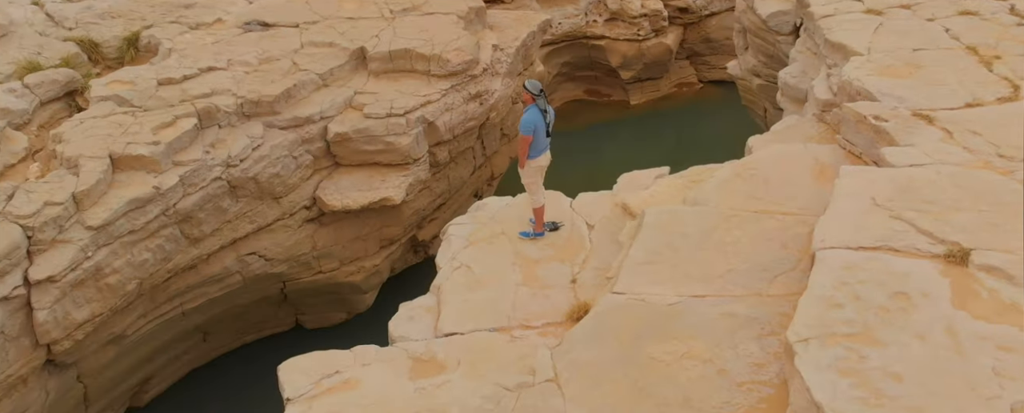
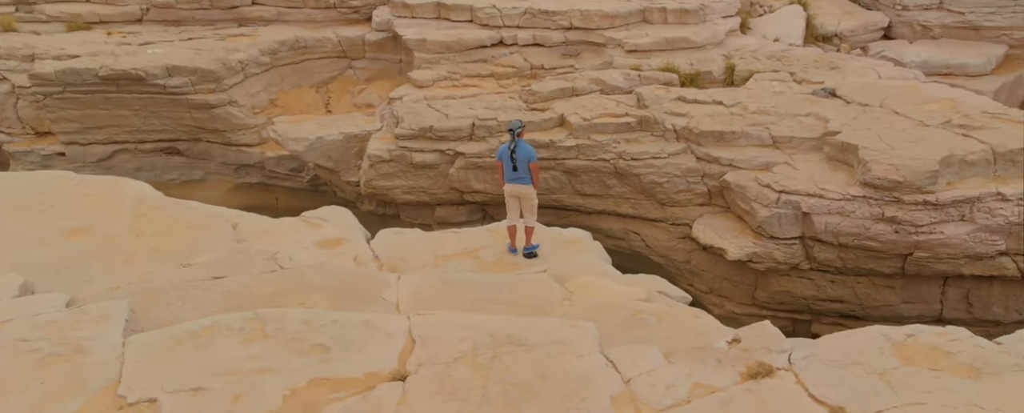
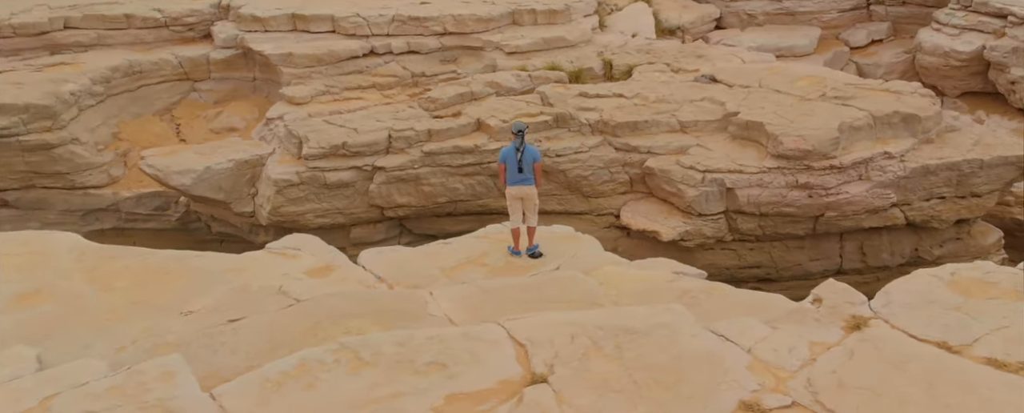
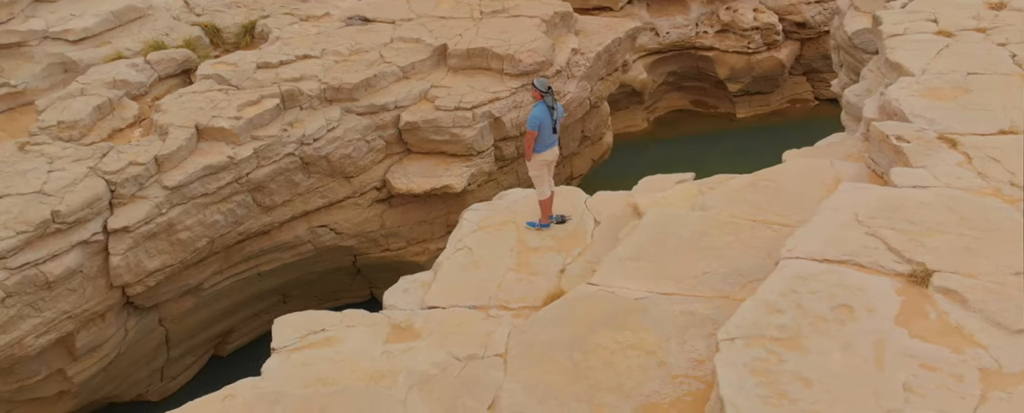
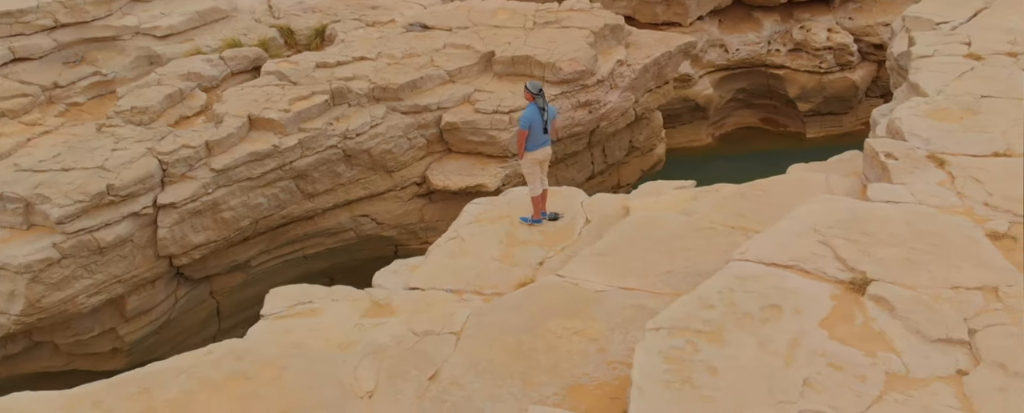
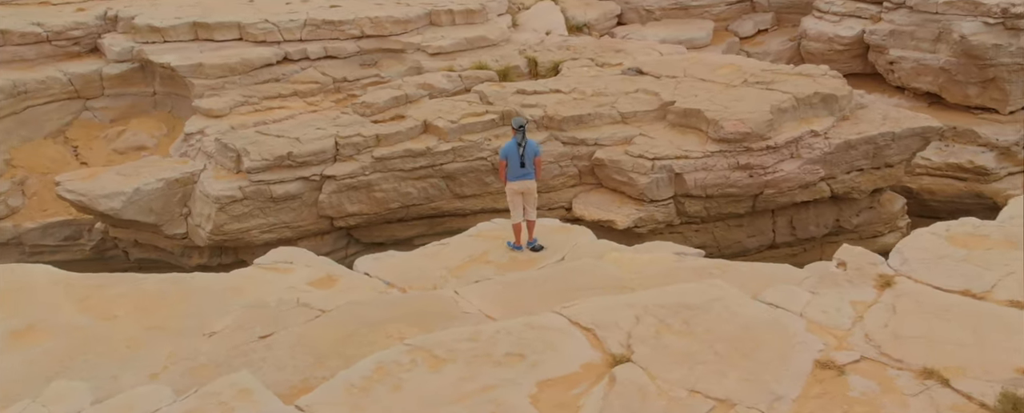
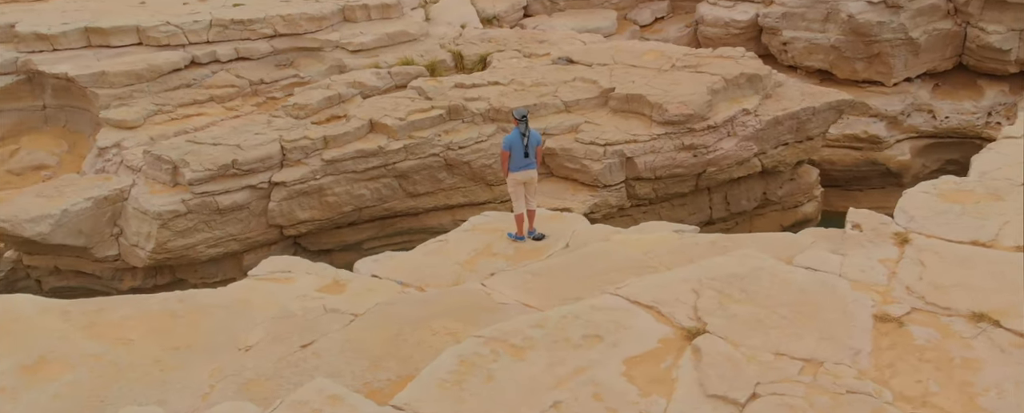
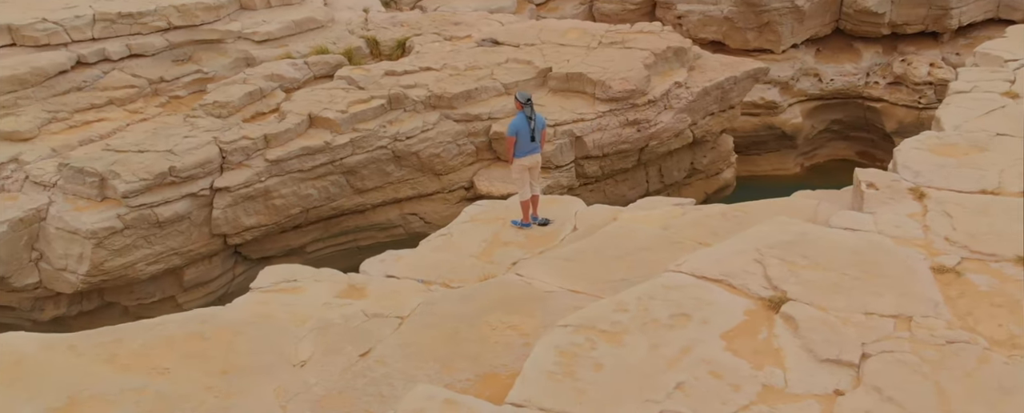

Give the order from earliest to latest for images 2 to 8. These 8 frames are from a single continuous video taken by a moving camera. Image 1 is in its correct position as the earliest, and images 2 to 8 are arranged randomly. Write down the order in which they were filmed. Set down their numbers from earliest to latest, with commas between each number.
4, 5, 8, 7, 6, 3, 2
